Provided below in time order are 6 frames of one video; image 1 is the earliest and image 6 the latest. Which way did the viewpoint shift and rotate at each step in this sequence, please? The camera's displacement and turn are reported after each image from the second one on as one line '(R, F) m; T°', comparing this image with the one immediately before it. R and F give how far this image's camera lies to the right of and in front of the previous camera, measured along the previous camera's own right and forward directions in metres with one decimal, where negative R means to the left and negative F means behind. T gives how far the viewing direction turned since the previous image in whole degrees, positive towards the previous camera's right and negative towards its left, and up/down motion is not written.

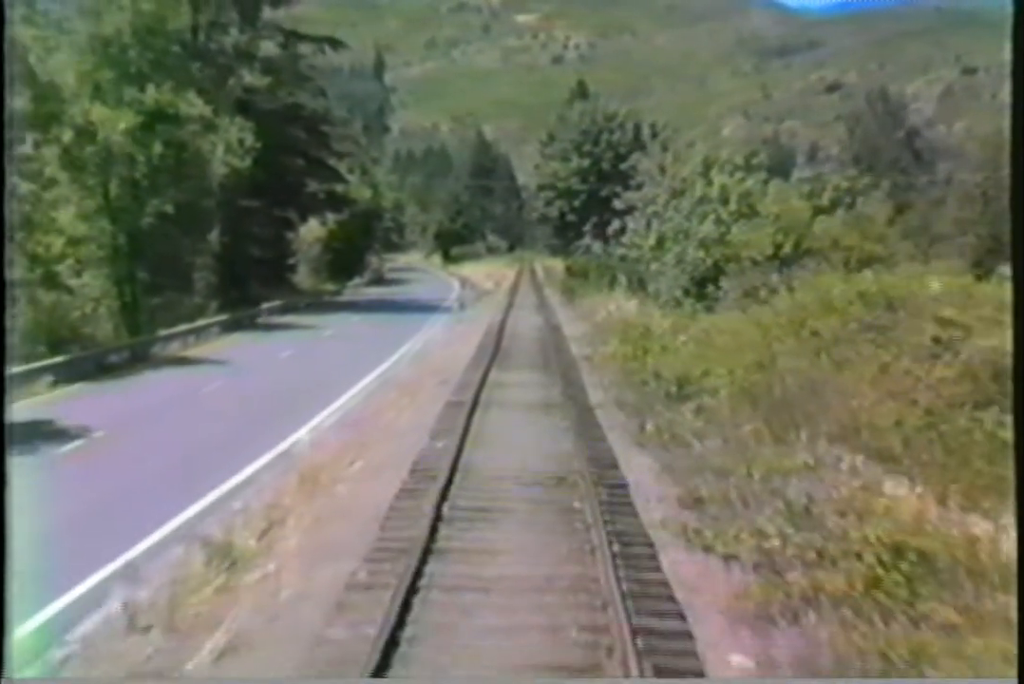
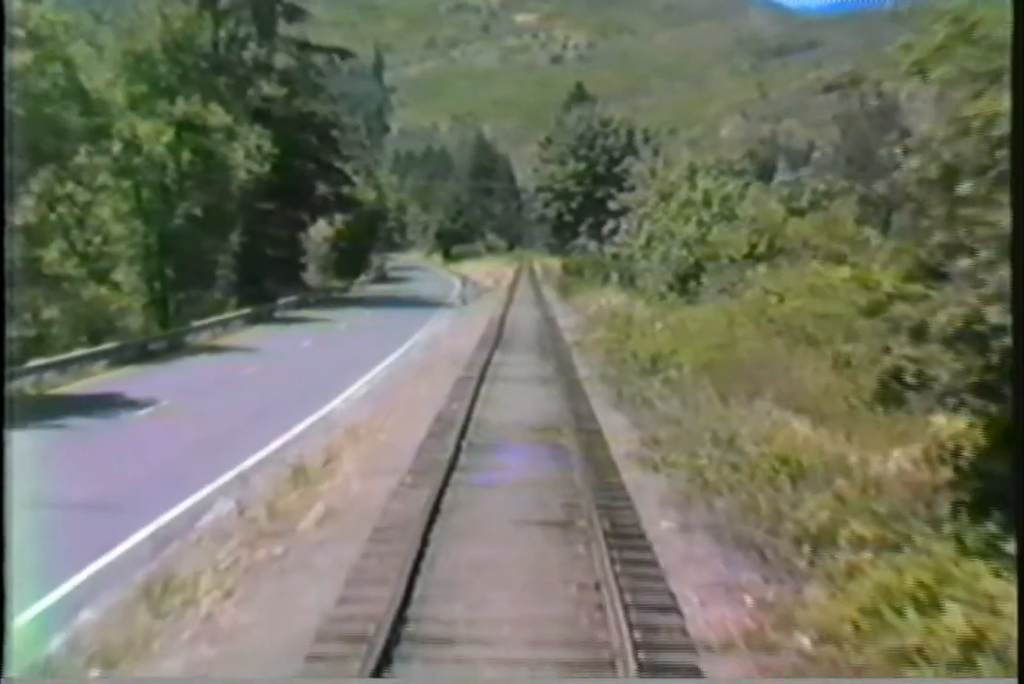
(0.0, -0.4) m; 0°
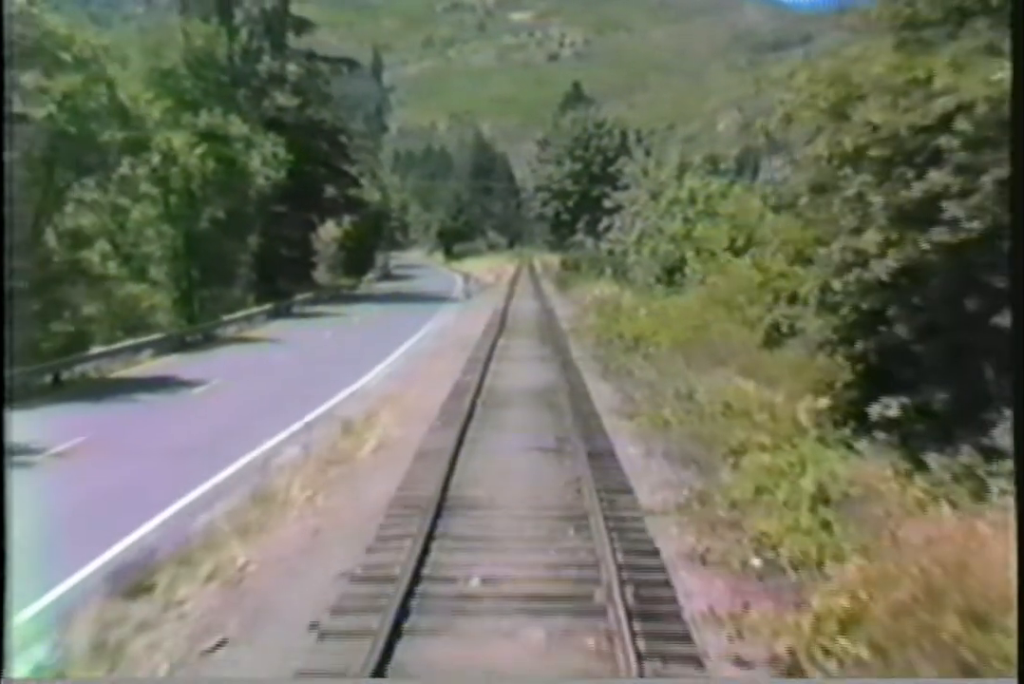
(0.0, -0.4) m; 0°
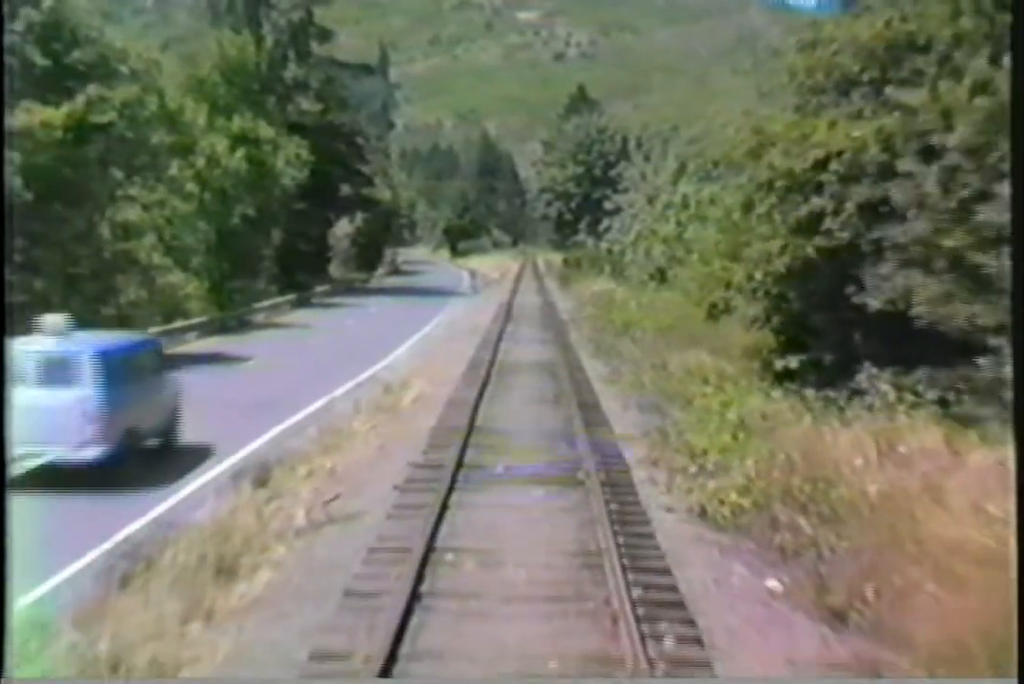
(0.0, -0.4) m; 0°
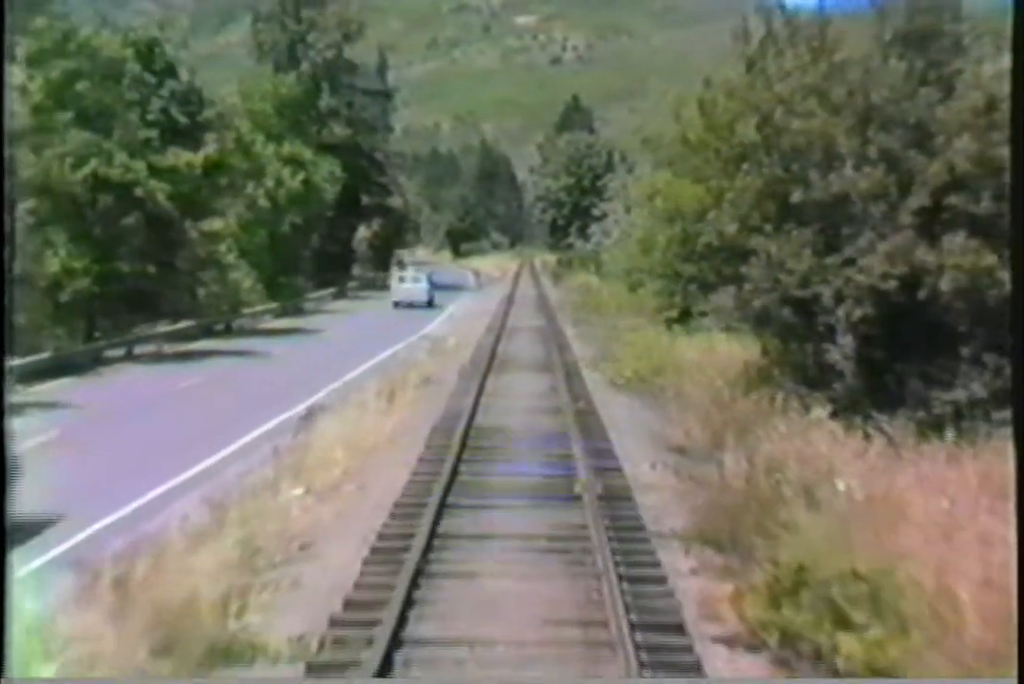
(0.0, -1.2) m; 0°
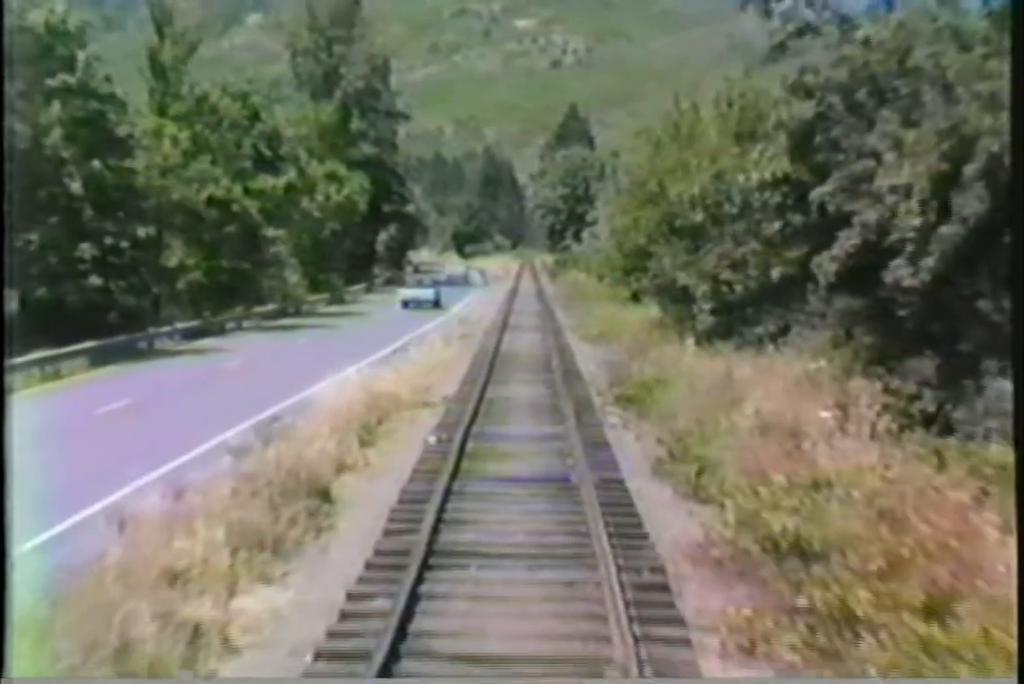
(0.0, -1.0) m; 0°
